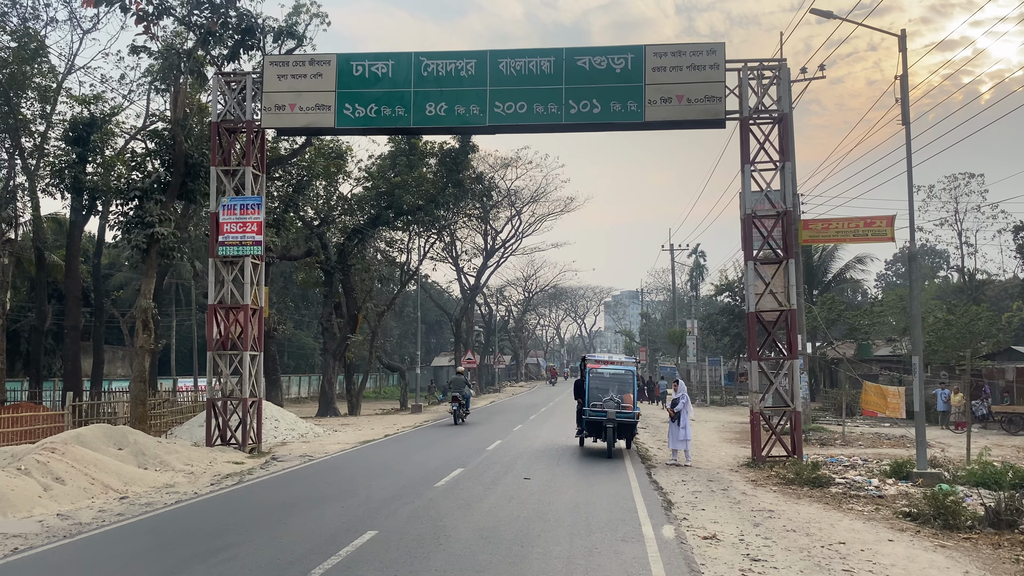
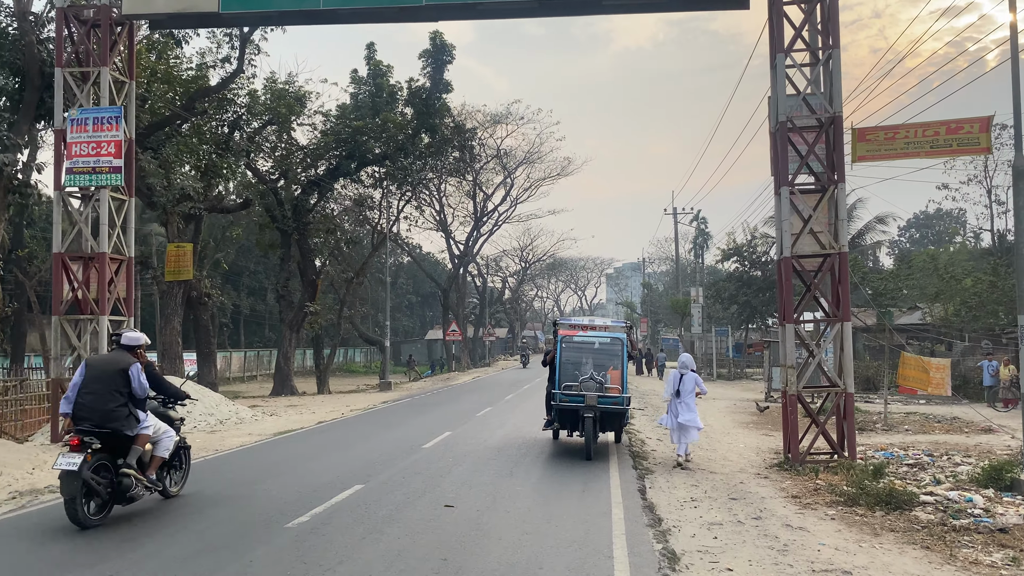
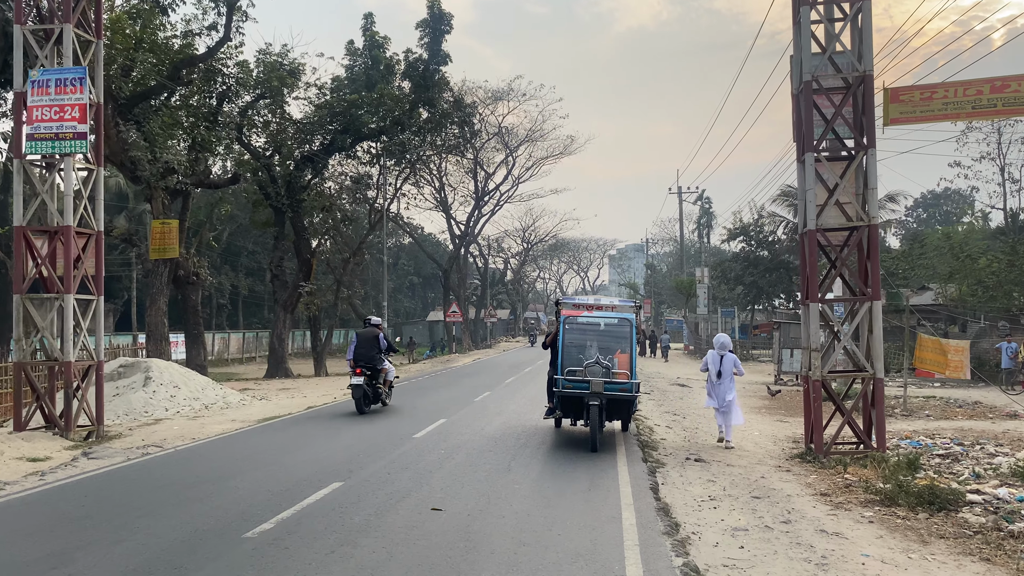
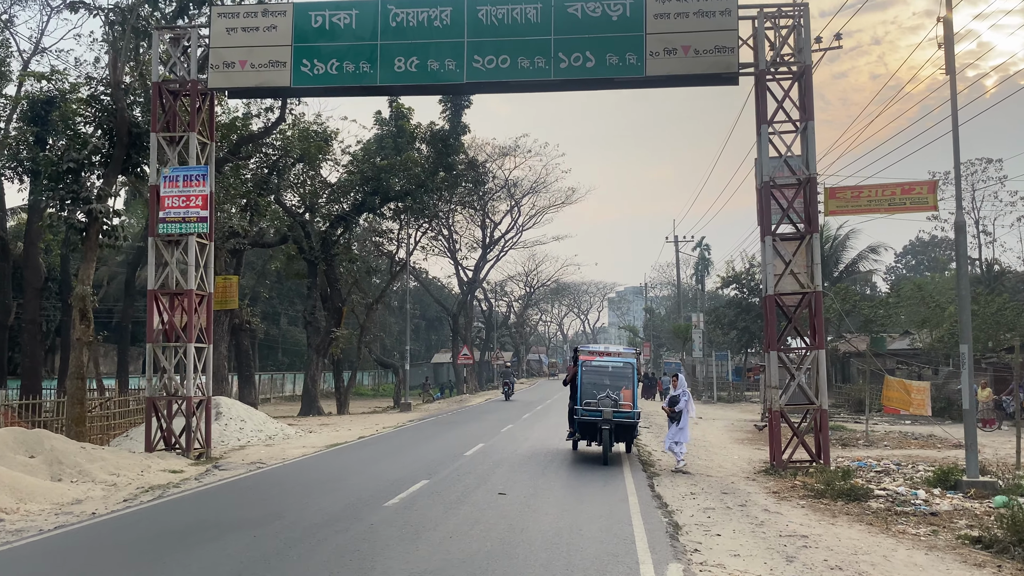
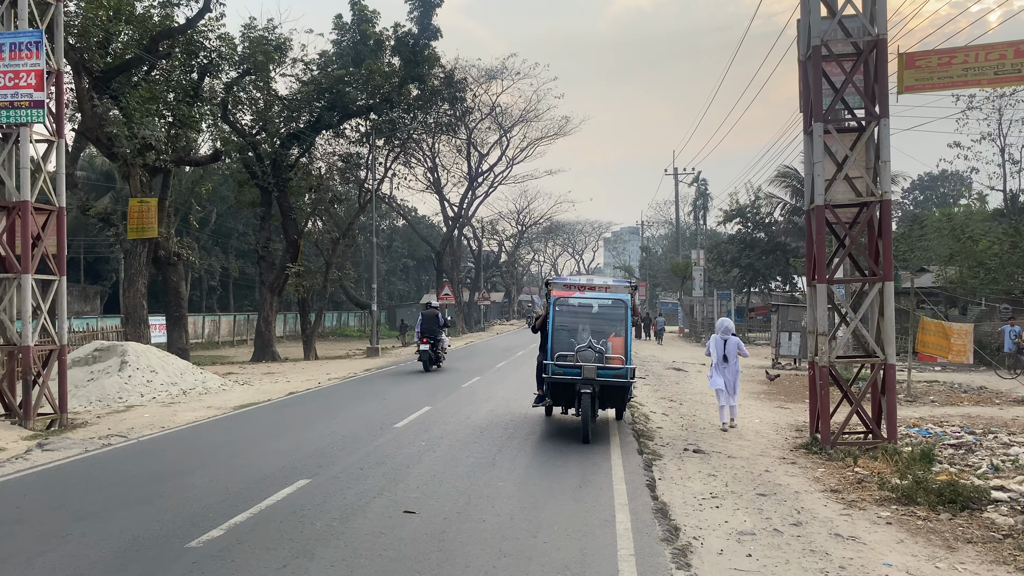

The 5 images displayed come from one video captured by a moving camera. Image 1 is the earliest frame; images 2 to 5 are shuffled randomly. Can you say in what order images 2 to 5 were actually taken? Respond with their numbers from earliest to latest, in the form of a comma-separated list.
4, 2, 3, 5
